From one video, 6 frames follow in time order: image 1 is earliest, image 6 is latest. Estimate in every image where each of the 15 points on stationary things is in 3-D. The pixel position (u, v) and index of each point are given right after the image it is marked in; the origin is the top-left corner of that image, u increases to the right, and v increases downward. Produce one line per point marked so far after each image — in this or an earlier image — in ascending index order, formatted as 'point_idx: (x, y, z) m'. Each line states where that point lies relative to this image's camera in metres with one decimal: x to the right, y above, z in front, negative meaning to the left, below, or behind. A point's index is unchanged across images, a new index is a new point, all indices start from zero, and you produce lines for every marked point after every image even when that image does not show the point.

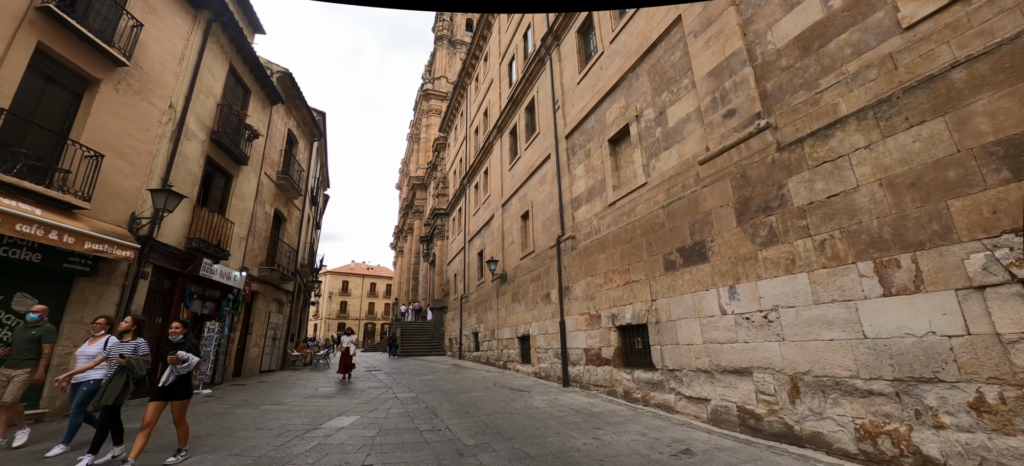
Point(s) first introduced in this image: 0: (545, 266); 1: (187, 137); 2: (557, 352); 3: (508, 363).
0: (+0.9, -0.9, +11.0) m
1: (-7.0, +2.0, +8.8) m
2: (+1.1, -2.9, +9.9) m
3: (-0.1, -4.1, +13.0) m
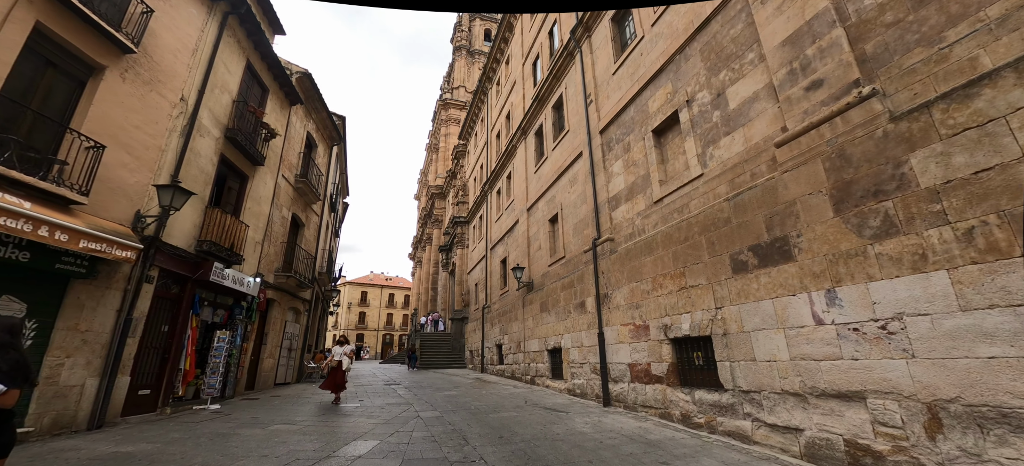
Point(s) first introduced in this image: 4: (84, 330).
0: (+1.7, -1.0, +10.1) m
1: (-6.3, +2.0, +8.2) m
2: (+1.8, -2.9, +8.9) m
3: (+0.7, -4.3, +12.0) m
4: (-6.2, -1.4, +5.9) m
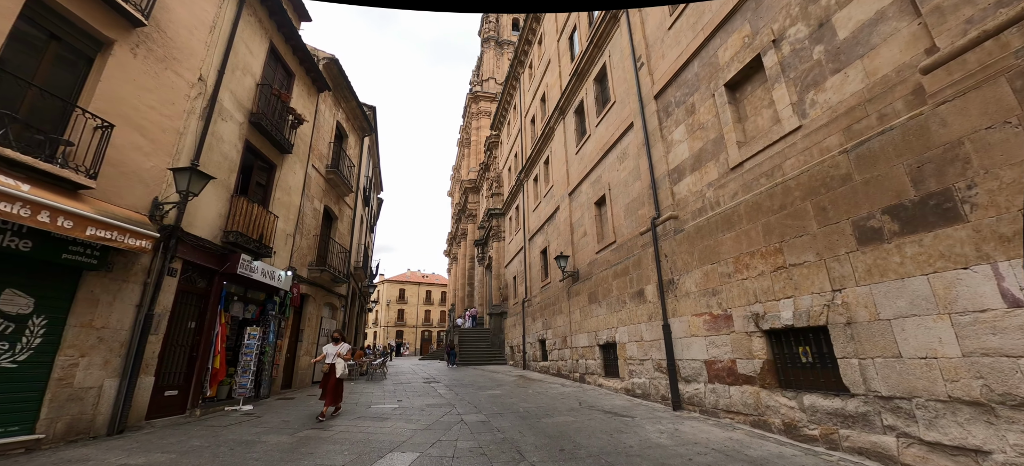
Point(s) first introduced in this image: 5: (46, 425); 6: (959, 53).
0: (+2.7, -0.5, +9.0) m
1: (-5.5, +2.2, +7.7) m
2: (+2.8, -2.5, +7.8) m
3: (+2.0, -3.8, +10.9) m
4: (-5.5, -1.2, +5.4) m
5: (-5.6, -2.3, +4.8) m
6: (+4.1, +1.6, +3.7) m
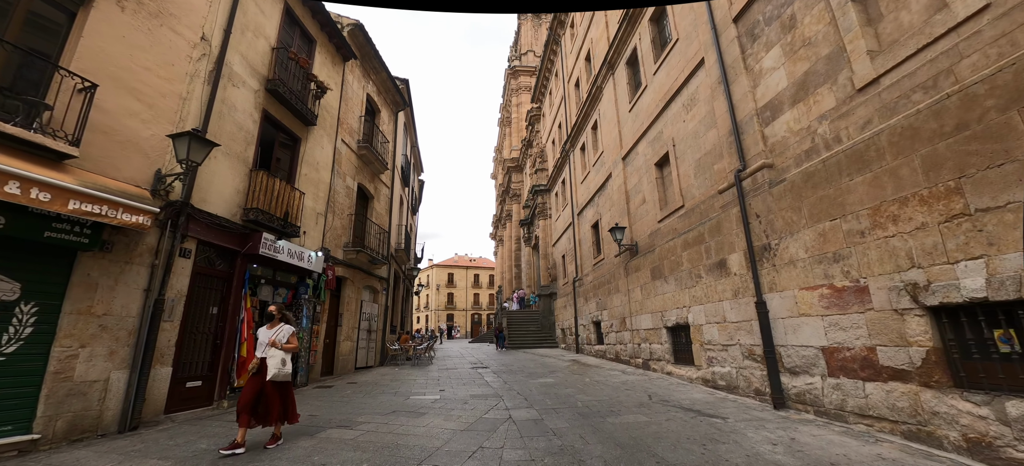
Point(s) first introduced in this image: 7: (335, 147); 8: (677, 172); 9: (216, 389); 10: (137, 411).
0: (+3.6, +0.2, +7.4) m
1: (-4.8, +2.6, +7.0) m
2: (+3.7, -1.8, +6.3) m
3: (+3.3, -3.0, +9.5) m
4: (-4.9, -1.0, +4.8) m
5: (-5.0, -2.0, +4.3) m
6: (+4.3, +2.2, +1.9) m
7: (-4.4, +2.2, +10.1) m
8: (+3.7, +1.4, +9.1) m
9: (-4.6, -2.4, +6.3) m
10: (-4.7, -2.2, +5.0) m
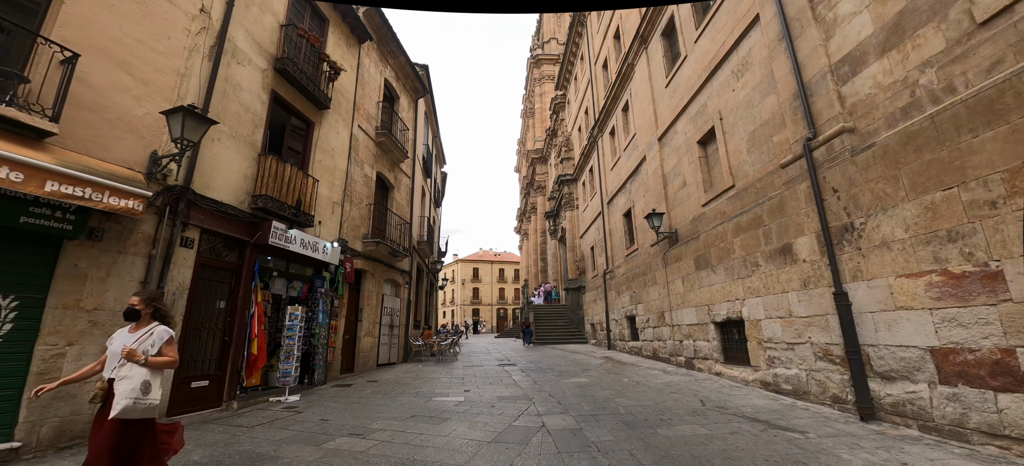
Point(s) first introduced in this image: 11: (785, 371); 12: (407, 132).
0: (+4.1, +0.5, +6.4) m
1: (-4.3, +2.8, +6.4) m
2: (+4.1, -1.5, +5.3) m
3: (+3.9, -2.7, +8.6) m
4: (-4.5, -0.8, +4.4) m
5: (-4.6, -1.9, +3.9) m
6: (+4.4, +2.4, +0.9) m
7: (-3.8, +2.4, +9.6) m
8: (+4.2, +1.7, +8.1) m
9: (-4.1, -2.3, +5.9) m
10: (-4.3, -2.1, +4.6) m
11: (+4.1, -2.1, +6.1) m
12: (-3.4, +3.2, +13.0) m
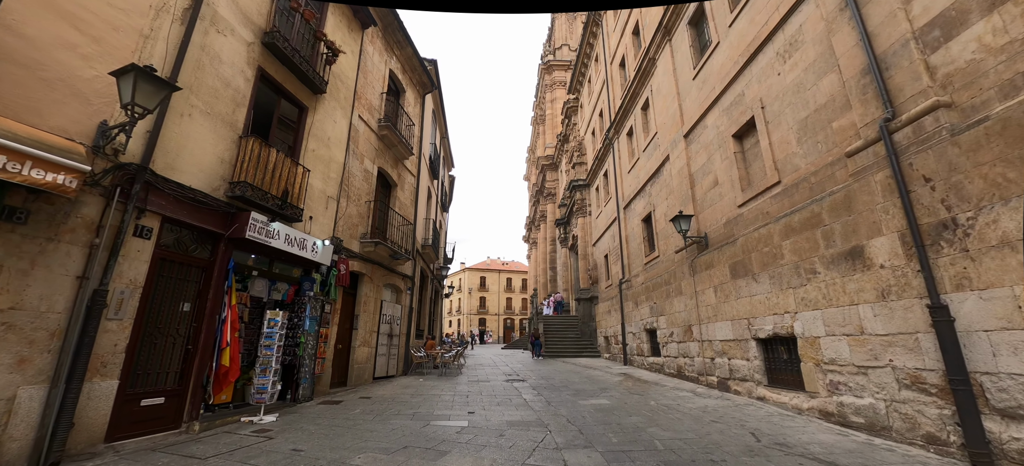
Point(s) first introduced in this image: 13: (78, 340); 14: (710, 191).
0: (+4.3, +0.5, +5.4) m
1: (-4.1, +2.9, +5.7) m
2: (+4.3, -1.5, +4.3) m
3: (+4.1, -2.8, +7.6) m
4: (-4.4, -0.6, +3.5) m
5: (-4.5, -1.7, +3.0) m
6: (+4.6, +2.5, 0.0) m
7: (-3.5, +2.4, +8.8) m
8: (+4.5, +1.6, +7.1) m
9: (-4.0, -2.1, +5.0) m
10: (-4.2, -1.9, +3.7) m
11: (+4.2, -2.1, +5.0) m
12: (-3.0, +3.2, +12.2) m
13: (-4.2, -1.0, +3.9) m
14: (+4.4, +0.9, +9.1) m
